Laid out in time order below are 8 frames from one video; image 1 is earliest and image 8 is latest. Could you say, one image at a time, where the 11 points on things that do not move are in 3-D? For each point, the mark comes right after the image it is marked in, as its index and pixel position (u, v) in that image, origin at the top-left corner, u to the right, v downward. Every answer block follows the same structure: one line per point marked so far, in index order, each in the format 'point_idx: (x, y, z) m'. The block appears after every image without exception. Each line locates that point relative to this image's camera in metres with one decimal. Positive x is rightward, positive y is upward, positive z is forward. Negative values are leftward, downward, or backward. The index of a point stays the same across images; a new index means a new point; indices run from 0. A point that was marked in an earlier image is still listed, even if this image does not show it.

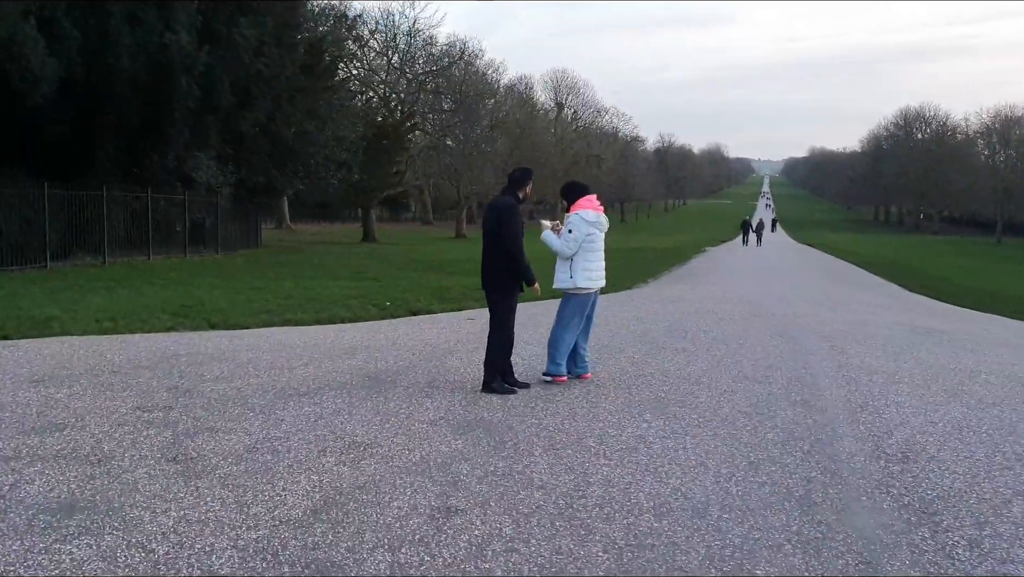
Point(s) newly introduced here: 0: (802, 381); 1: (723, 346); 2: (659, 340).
0: (+2.8, -0.9, +9.2) m
1: (+2.6, -0.7, +11.6) m
2: (+1.8, -0.7, +11.8) m
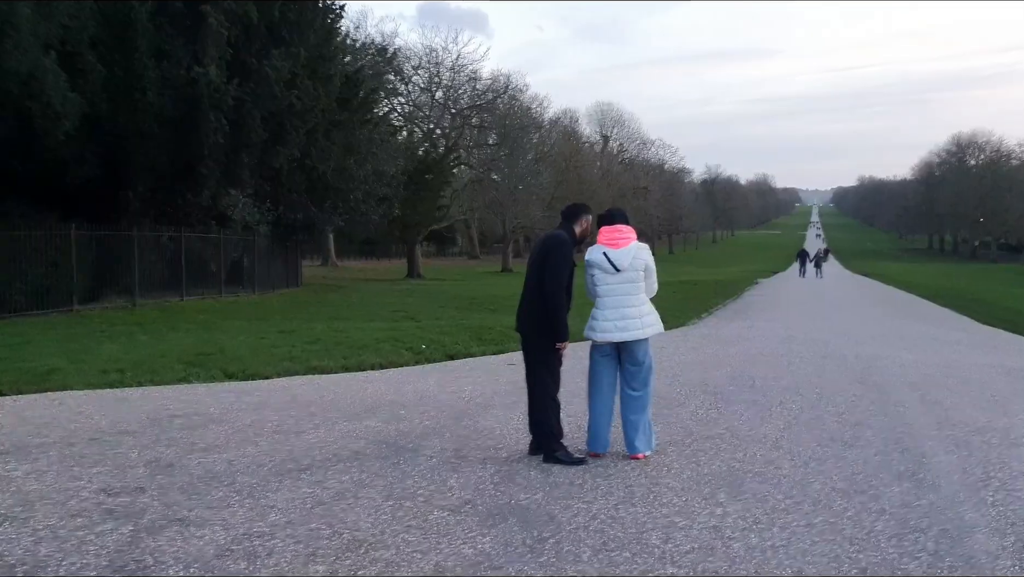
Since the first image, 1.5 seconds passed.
0: (+3.1, -1.3, +7.6) m
1: (+3.0, -1.2, +10.1) m
2: (+2.3, -1.1, +10.4) m
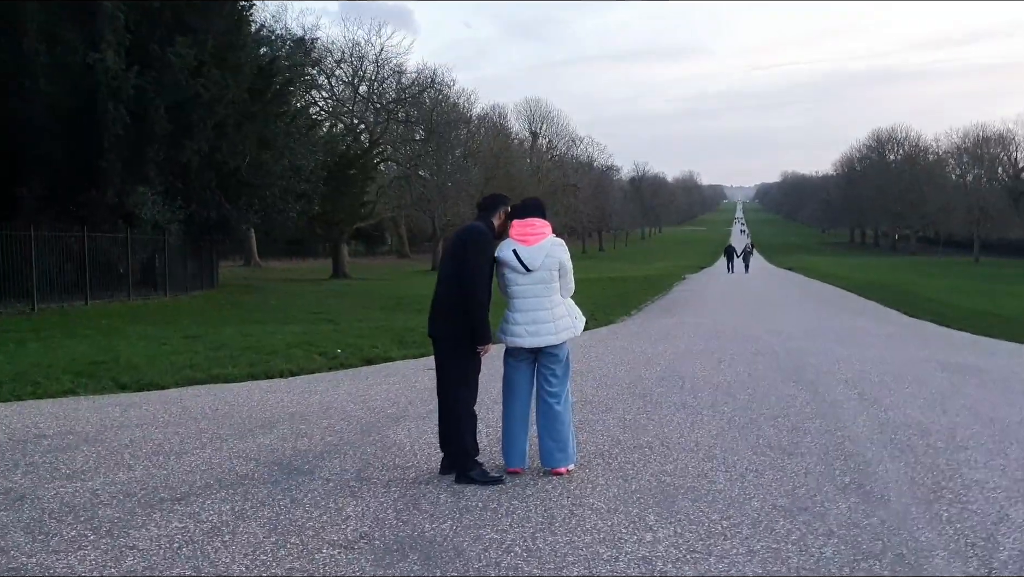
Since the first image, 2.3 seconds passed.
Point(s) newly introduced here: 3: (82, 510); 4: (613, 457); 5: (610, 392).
0: (+2.5, -1.2, +7.1) m
1: (+2.2, -1.1, +9.5) m
2: (+1.4, -1.1, +9.7) m
3: (-2.6, -1.4, +5.8) m
4: (+0.8, -1.2, +7.0) m
5: (+1.0, -1.1, +9.9) m
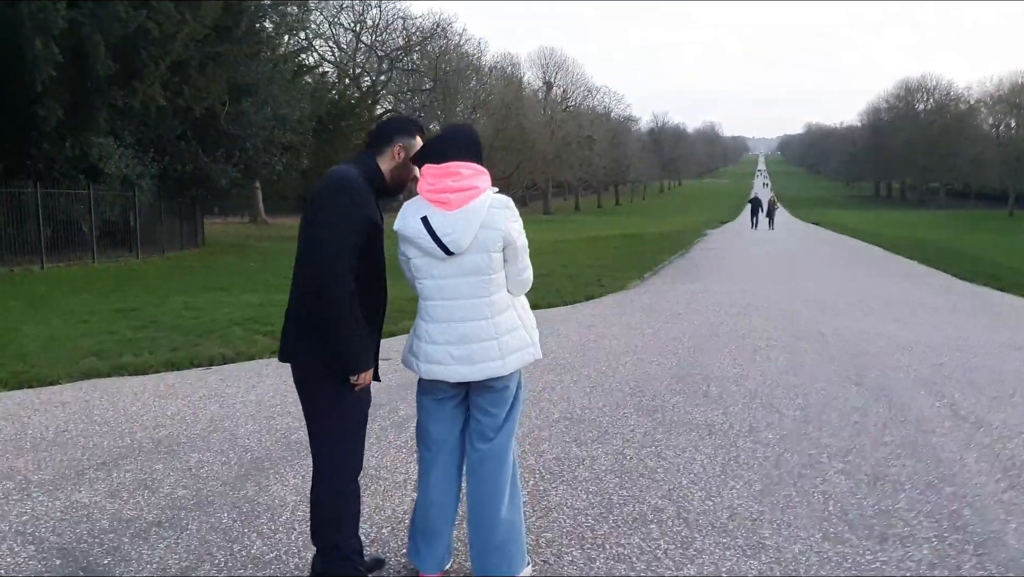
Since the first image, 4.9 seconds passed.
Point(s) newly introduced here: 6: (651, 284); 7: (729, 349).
0: (+2.1, -1.2, +4.4) m
1: (+1.9, -0.9, +6.9) m
2: (+1.1, -0.9, +7.1) m
3: (-3.0, -1.4, +3.3) m
4: (+0.4, -1.2, +4.4) m
5: (+0.7, -0.9, +7.3) m
6: (+2.7, +0.1, +18.1) m
7: (+2.2, -0.6, +9.8) m
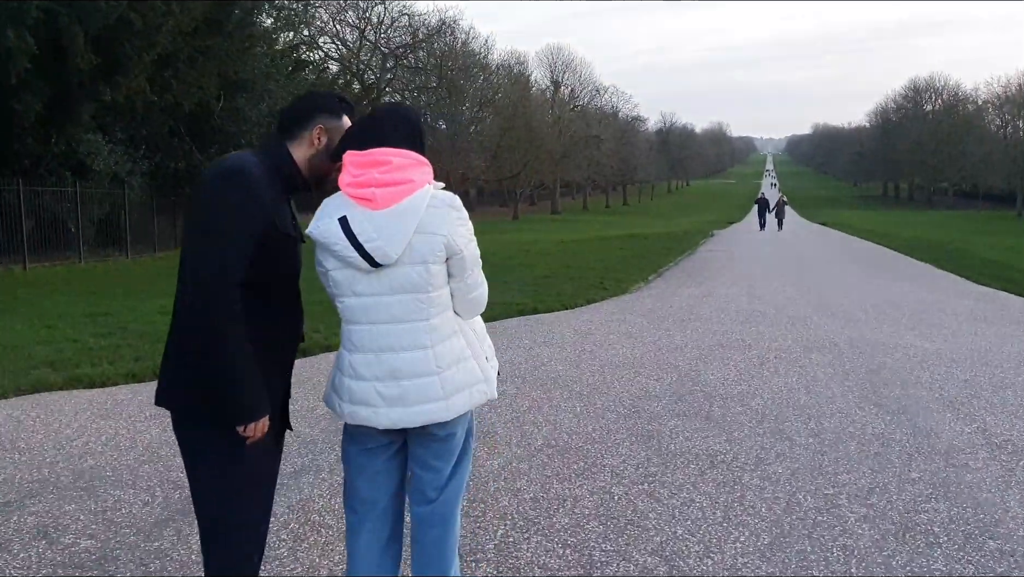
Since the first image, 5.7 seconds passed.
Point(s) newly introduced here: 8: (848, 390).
0: (+2.0, -1.2, +3.6) m
1: (+1.7, -1.0, +6.0) m
2: (+1.0, -1.0, +6.3) m
3: (-3.2, -1.4, +2.5) m
4: (+0.2, -1.3, +3.6) m
5: (+0.6, -1.0, +6.5) m
6: (+2.6, 0.0, +17.3) m
7: (+2.1, -0.7, +9.0) m
8: (+2.7, -0.8, +7.7) m
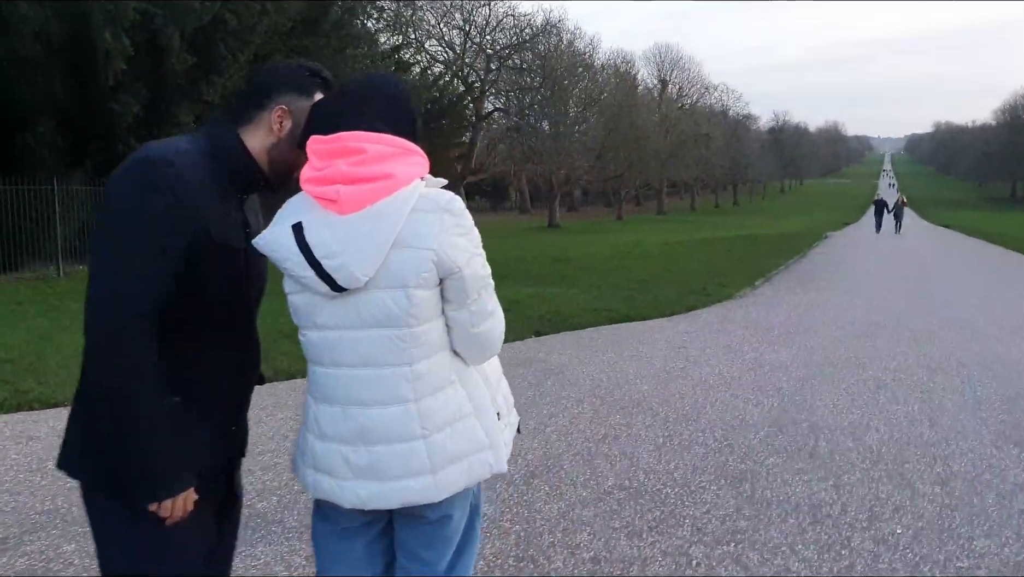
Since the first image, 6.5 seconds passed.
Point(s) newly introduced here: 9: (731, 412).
0: (+2.0, -1.3, +2.6) m
1: (+2.1, -1.1, +5.0) m
2: (+1.4, -1.1, +5.4) m
3: (-3.2, -1.5, +2.0) m
4: (+0.3, -1.3, +2.8) m
5: (+1.0, -1.0, +5.6) m
6: (+4.2, -0.1, +16.1) m
7: (+2.8, -0.8, +7.9) m
8: (+3.2, -0.9, +6.6) m
9: (+1.6, -0.9, +7.0) m
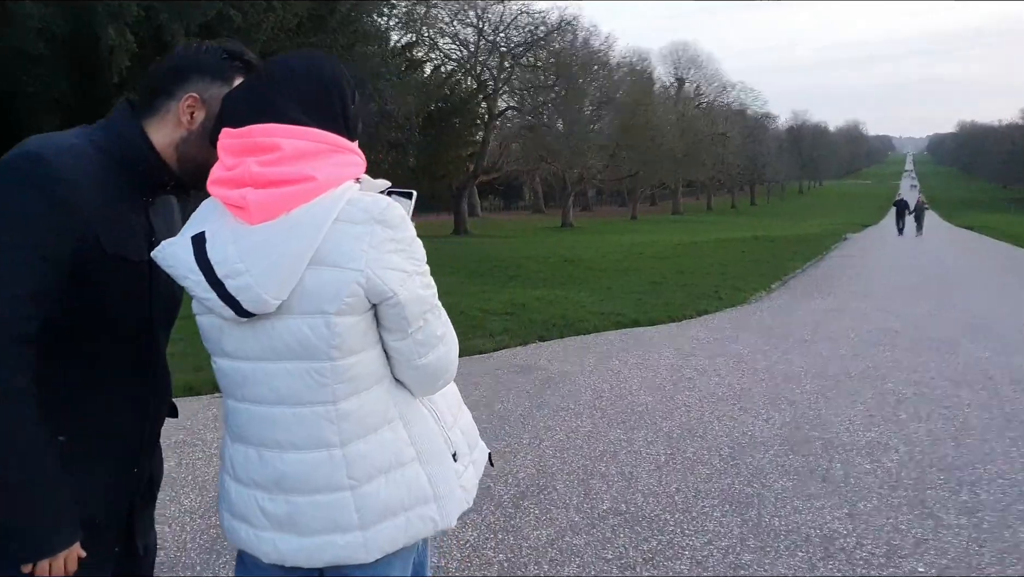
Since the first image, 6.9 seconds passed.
0: (+1.9, -1.4, +2.2) m
1: (+2.0, -1.2, +4.6) m
2: (+1.3, -1.1, +5.0) m
3: (-3.3, -1.5, +1.7) m
4: (+0.2, -1.4, +2.4) m
5: (+0.9, -1.1, +5.2) m
6: (+4.4, -0.2, +15.7) m
7: (+2.8, -0.9, +7.5) m
8: (+3.2, -1.0, +6.1) m
9: (+1.6, -1.0, +6.6) m
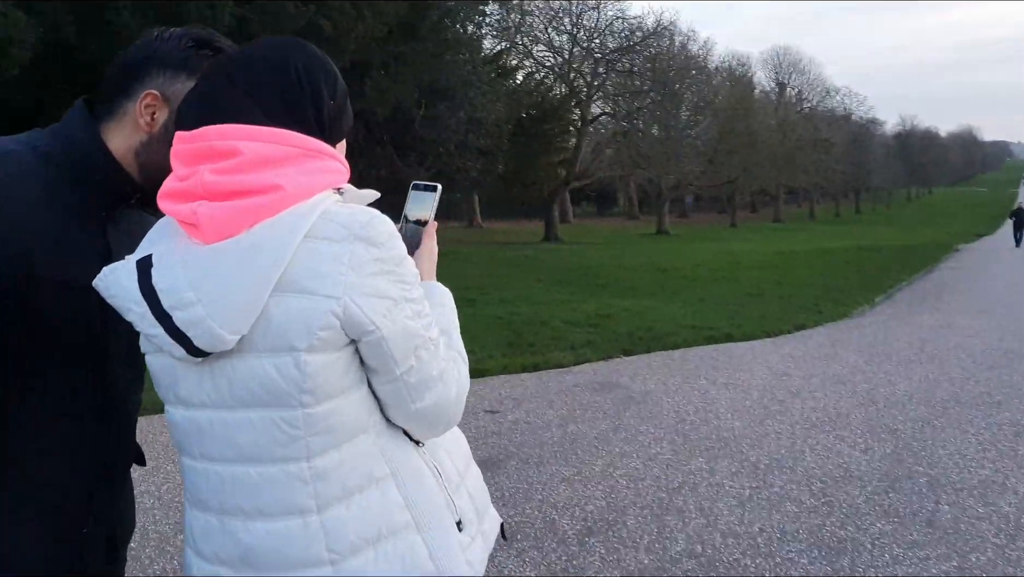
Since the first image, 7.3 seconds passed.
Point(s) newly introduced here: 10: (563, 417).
0: (+2.0, -1.5, +1.6) m
1: (+2.3, -1.3, +4.1) m
2: (+1.6, -1.2, +4.4) m
3: (-3.3, -1.5, +1.7) m
4: (+0.3, -1.5, +2.0) m
5: (+1.3, -1.2, +4.7) m
6: (+5.7, -0.4, +14.8) m
7: (+3.3, -1.0, +6.8) m
8: (+3.6, -1.1, +5.4) m
9: (+2.0, -1.1, +6.0) m
10: (+0.4, -1.0, +7.0) m
